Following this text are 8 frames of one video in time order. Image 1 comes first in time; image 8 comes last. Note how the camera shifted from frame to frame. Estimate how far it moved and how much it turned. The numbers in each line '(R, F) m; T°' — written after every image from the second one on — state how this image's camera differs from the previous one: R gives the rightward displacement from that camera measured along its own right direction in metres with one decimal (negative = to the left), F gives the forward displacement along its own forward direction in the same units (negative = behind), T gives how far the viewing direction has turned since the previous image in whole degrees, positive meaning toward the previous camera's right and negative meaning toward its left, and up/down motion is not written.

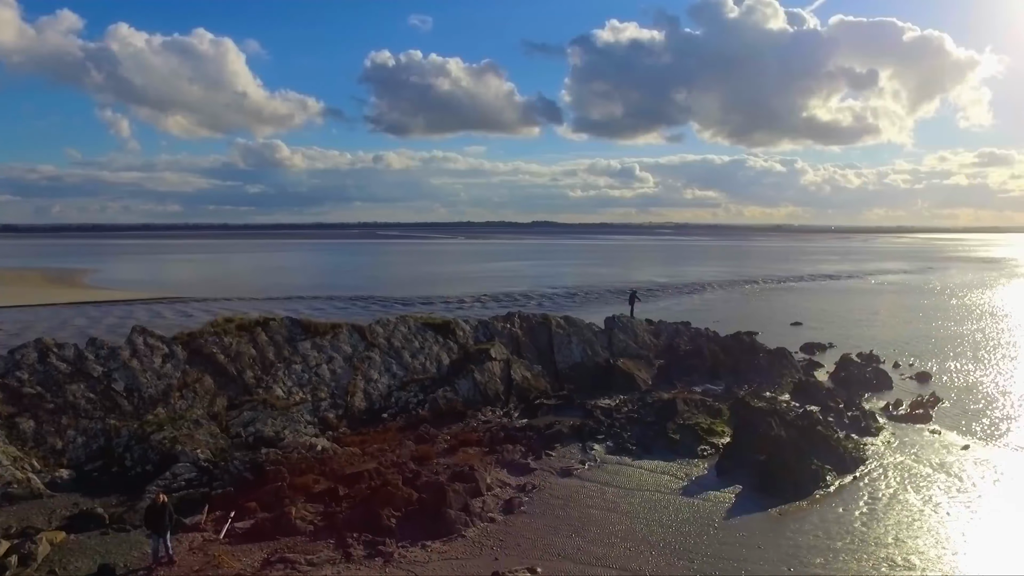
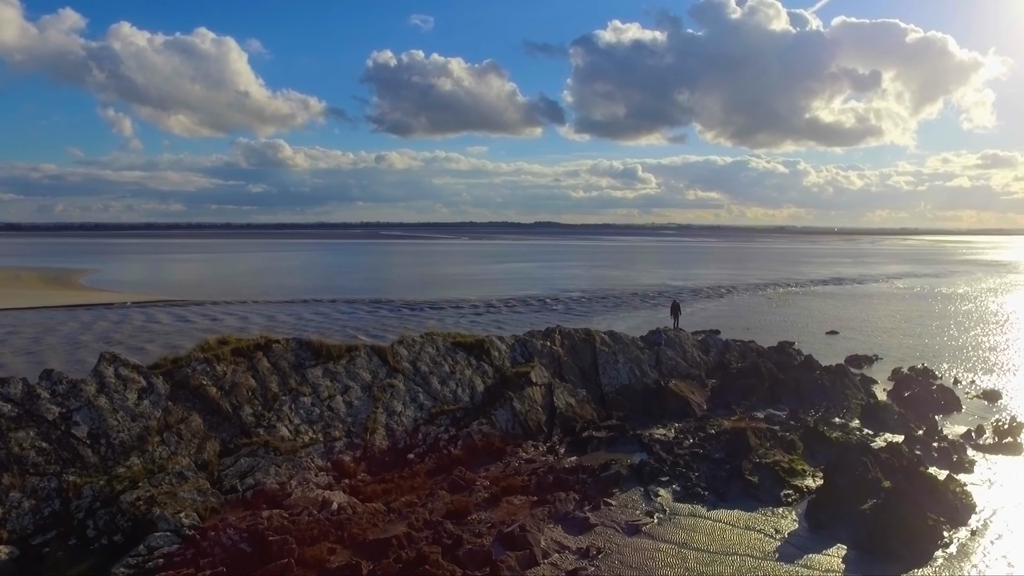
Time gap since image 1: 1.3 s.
(-0.8, +2.3) m; 0°
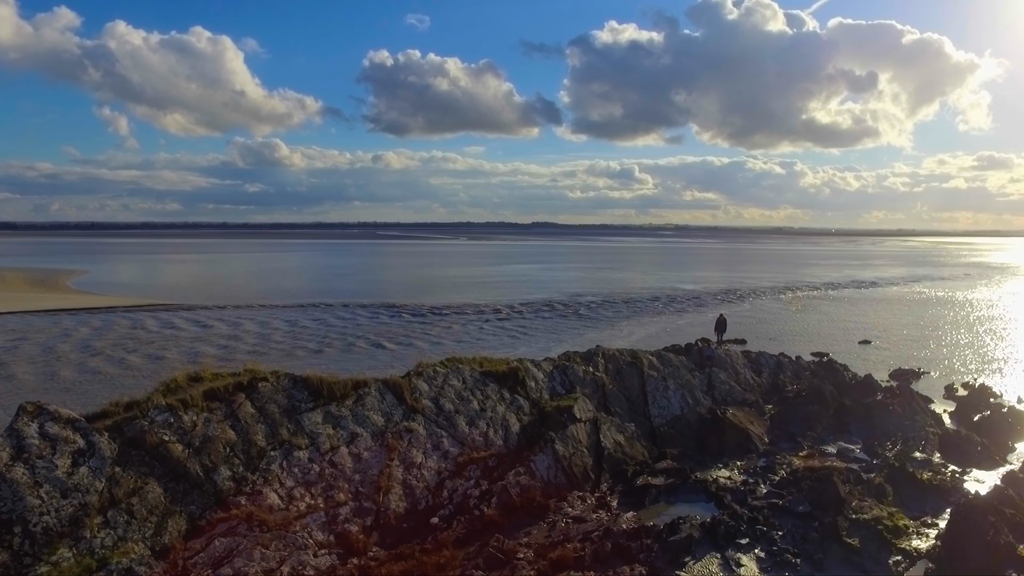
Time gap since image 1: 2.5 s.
(-0.6, +2.3) m; 0°
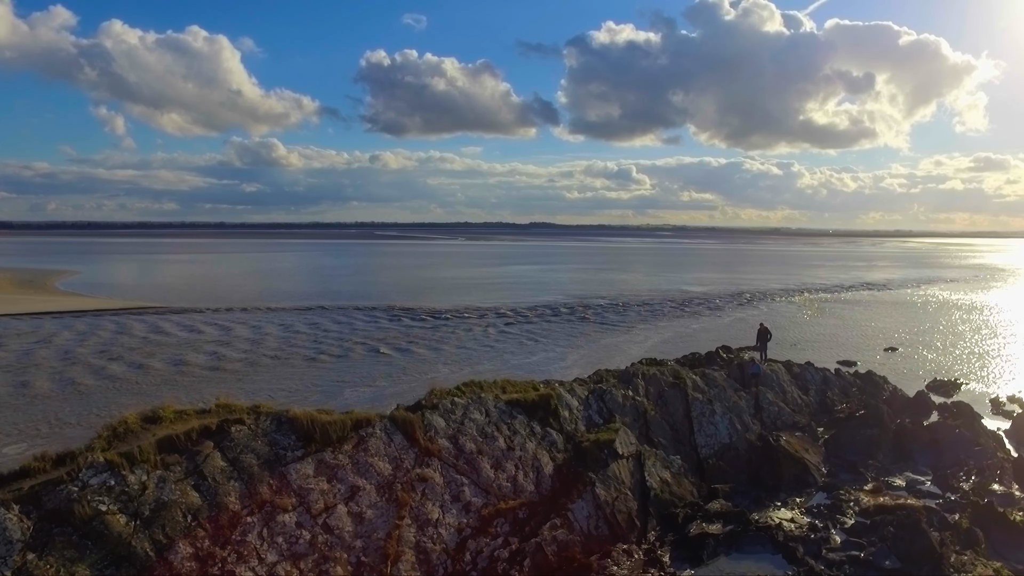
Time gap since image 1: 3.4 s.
(-0.4, +1.8) m; 0°
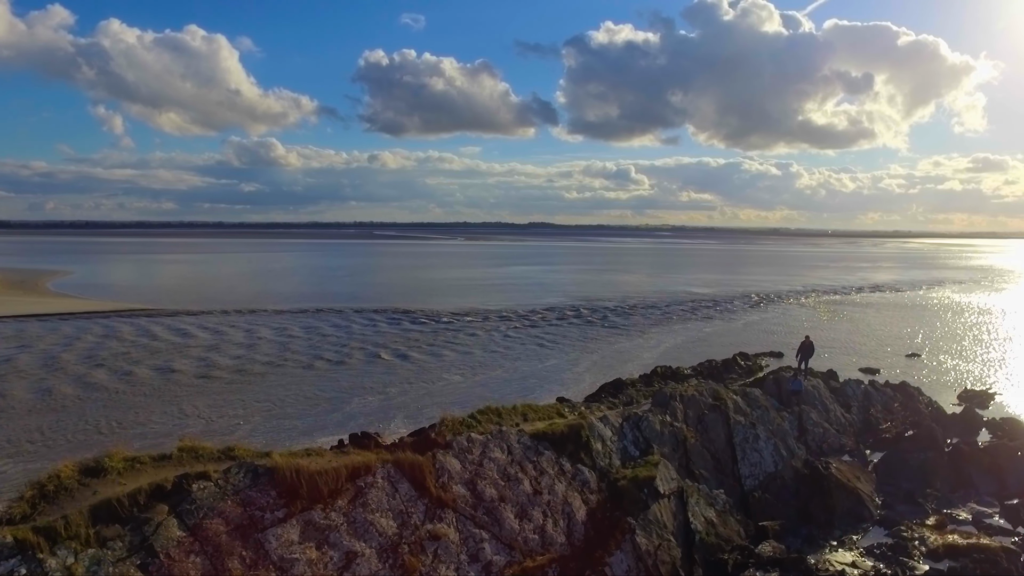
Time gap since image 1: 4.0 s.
(-0.3, +1.3) m; 0°
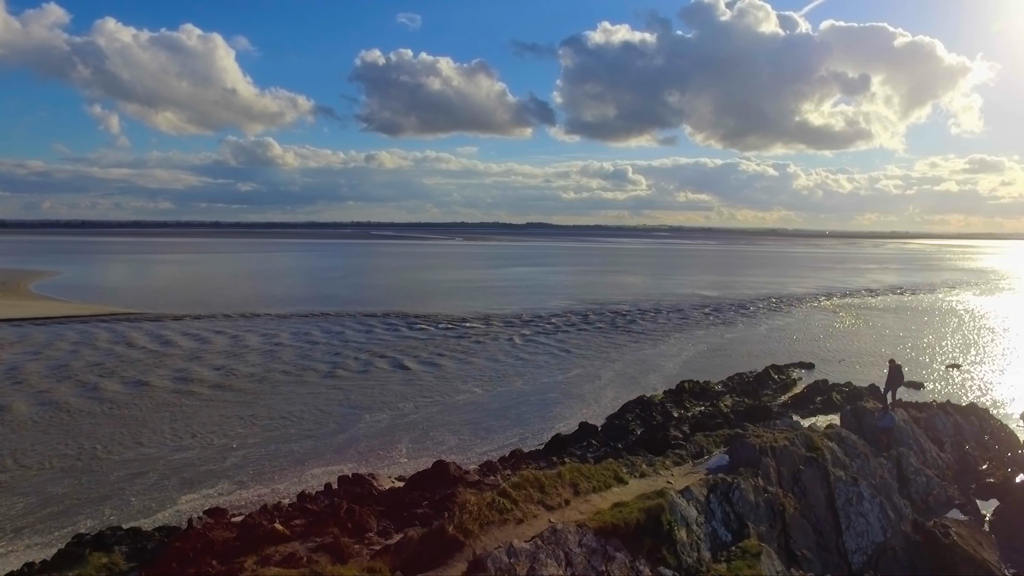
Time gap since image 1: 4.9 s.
(-1.0, +1.1) m; 0°
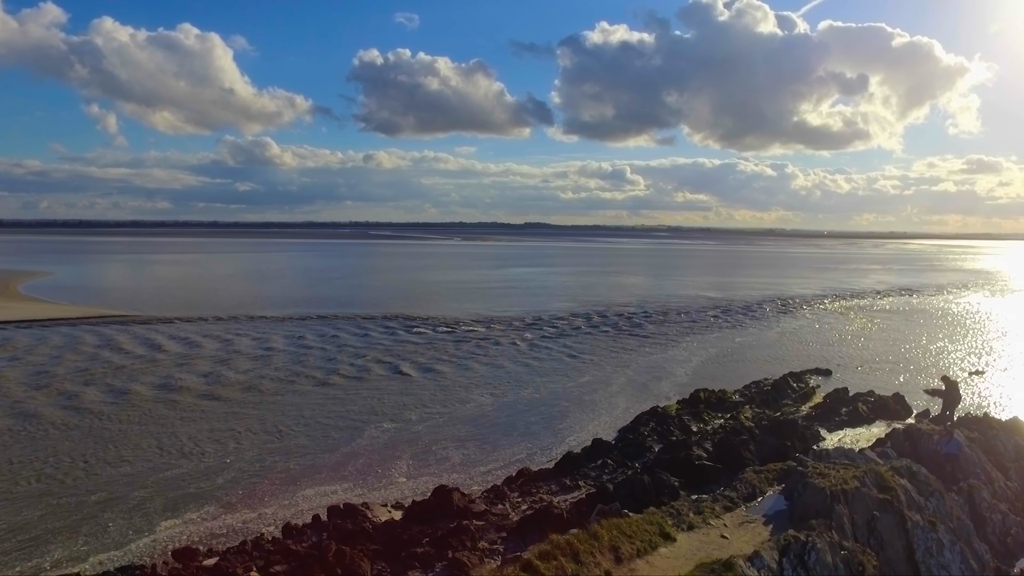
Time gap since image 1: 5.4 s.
(-0.2, +1.2) m; 0°
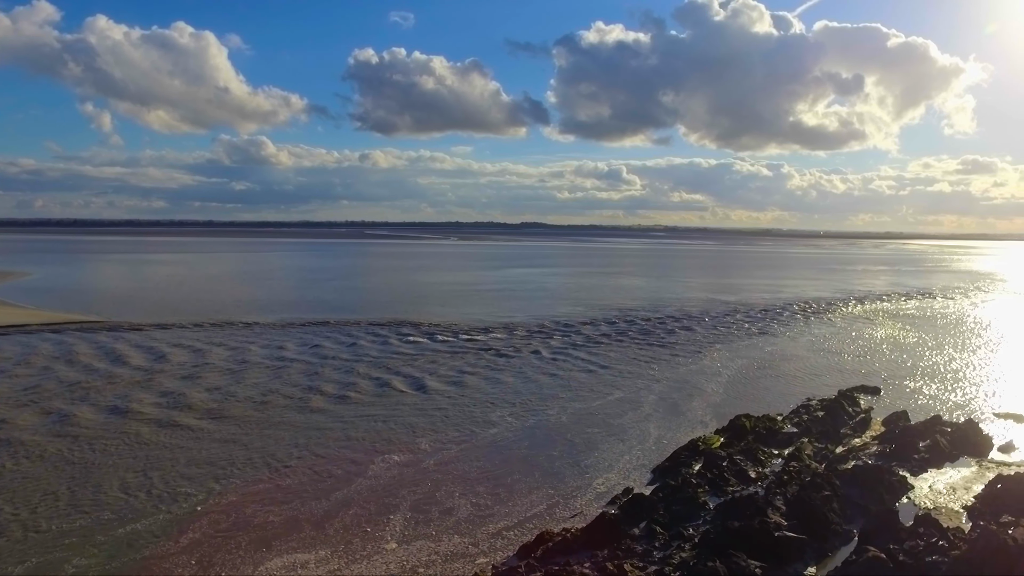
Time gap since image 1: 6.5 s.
(-0.4, +3.3) m; 0°
